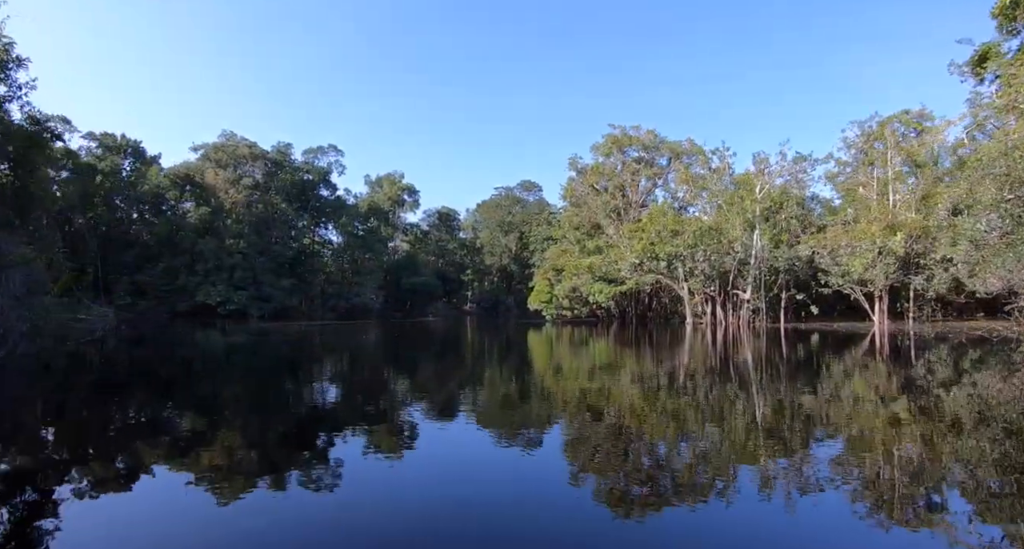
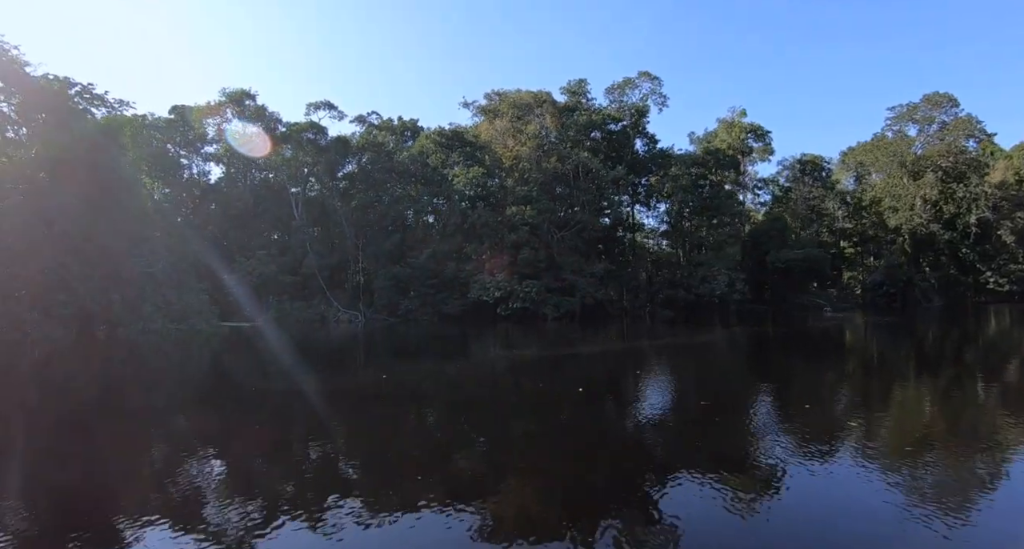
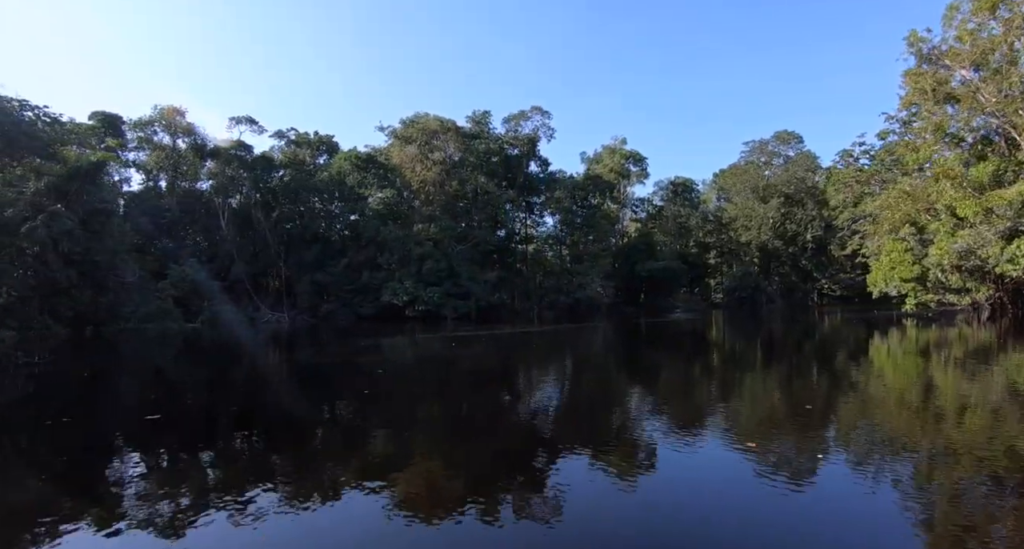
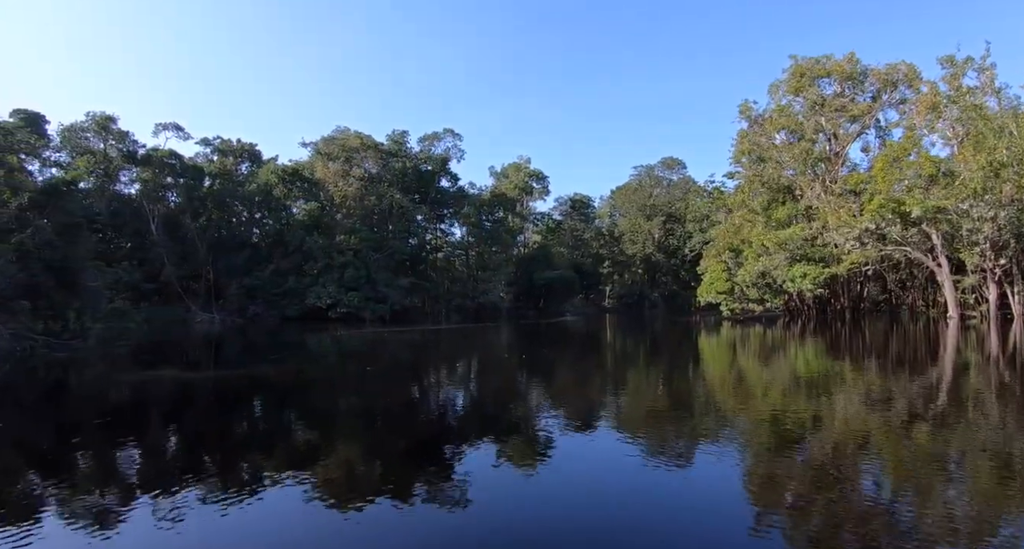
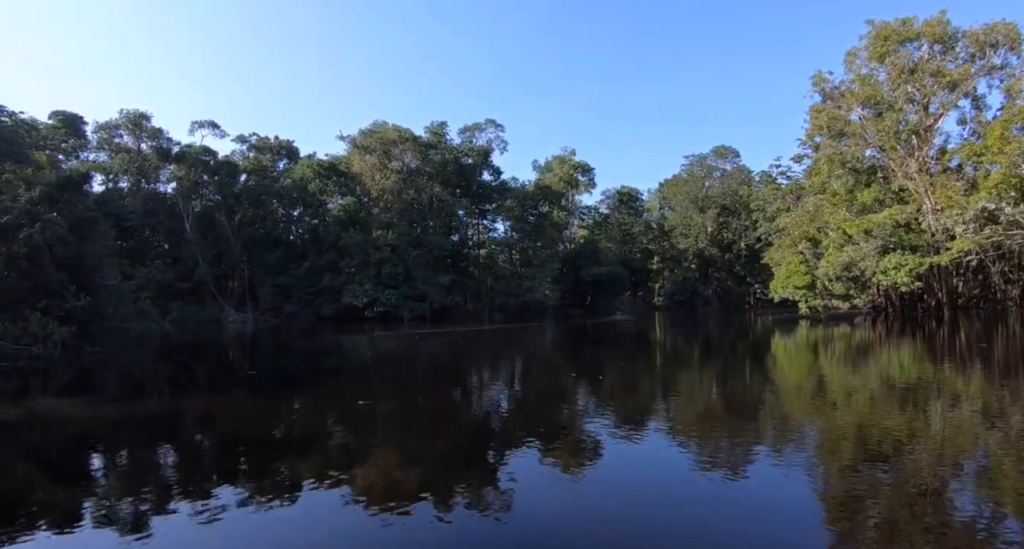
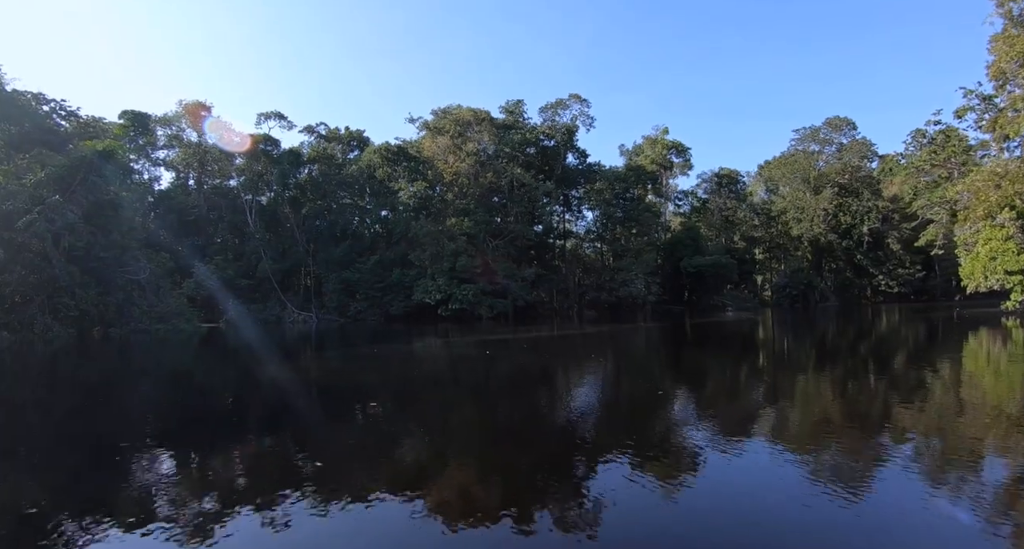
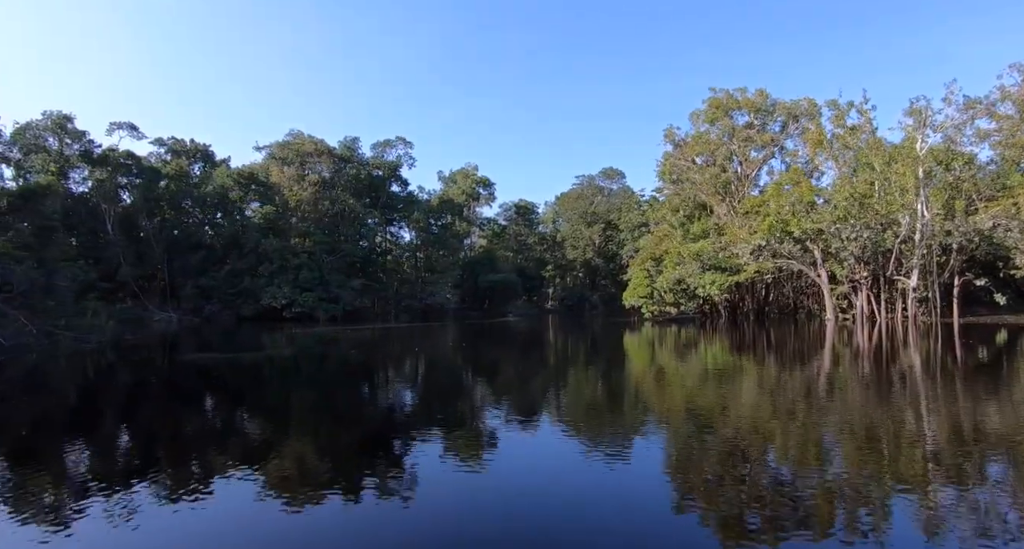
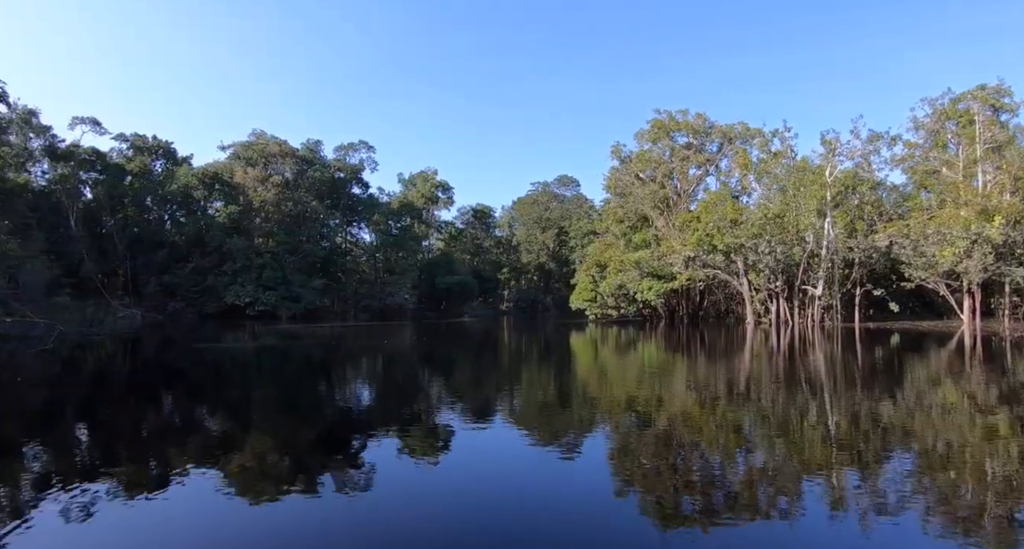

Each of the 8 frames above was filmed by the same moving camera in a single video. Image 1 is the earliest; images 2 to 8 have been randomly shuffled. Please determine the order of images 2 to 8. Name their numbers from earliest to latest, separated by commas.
8, 7, 4, 5, 3, 6, 2
